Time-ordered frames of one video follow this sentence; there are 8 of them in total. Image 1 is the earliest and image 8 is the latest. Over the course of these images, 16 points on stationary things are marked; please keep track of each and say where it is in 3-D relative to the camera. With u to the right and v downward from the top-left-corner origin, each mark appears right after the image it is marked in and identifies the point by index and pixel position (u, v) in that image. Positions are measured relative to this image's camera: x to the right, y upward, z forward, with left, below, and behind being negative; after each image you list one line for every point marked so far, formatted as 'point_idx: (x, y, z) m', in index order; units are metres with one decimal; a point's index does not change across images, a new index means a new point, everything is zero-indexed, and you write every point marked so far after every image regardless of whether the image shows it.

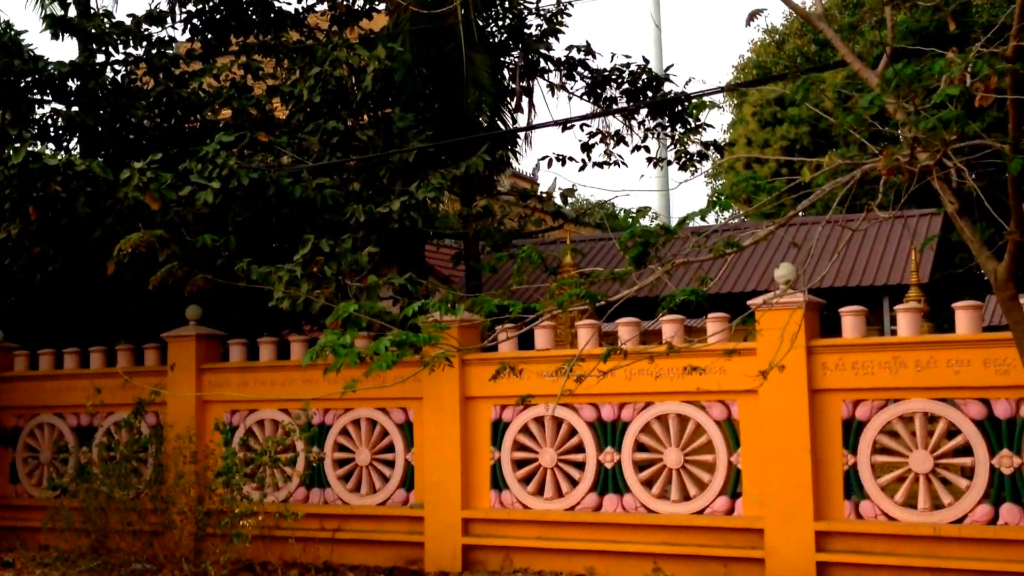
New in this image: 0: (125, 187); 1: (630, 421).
0: (-4.9, +1.3, +7.6) m
1: (+1.5, -1.8, +7.9) m
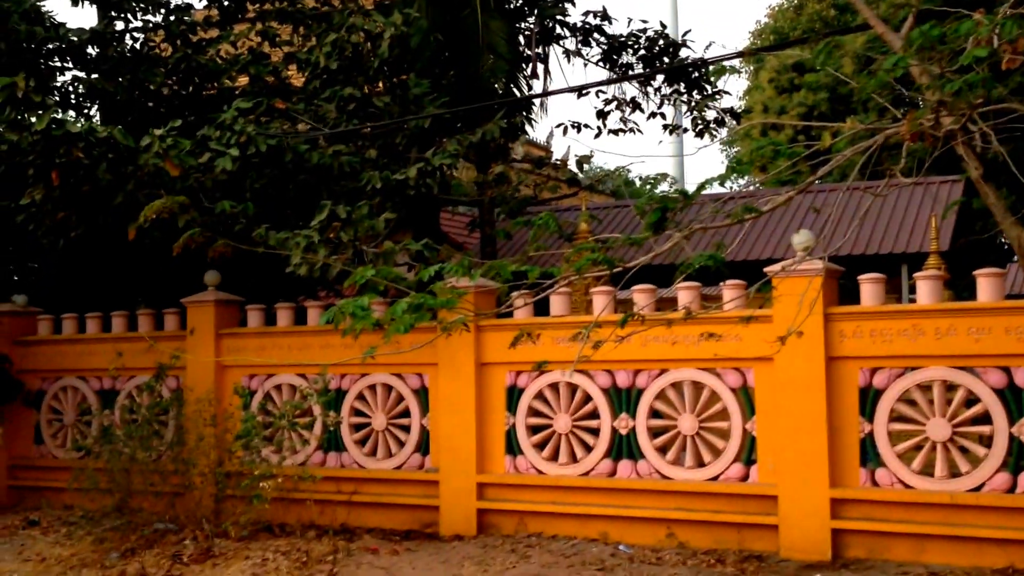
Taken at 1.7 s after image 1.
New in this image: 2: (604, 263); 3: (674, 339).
0: (-4.7, +1.7, +7.7) m
1: (+1.7, -1.3, +7.9) m
2: (+1.0, +0.3, +7.0) m
3: (+2.1, -0.7, +7.9) m
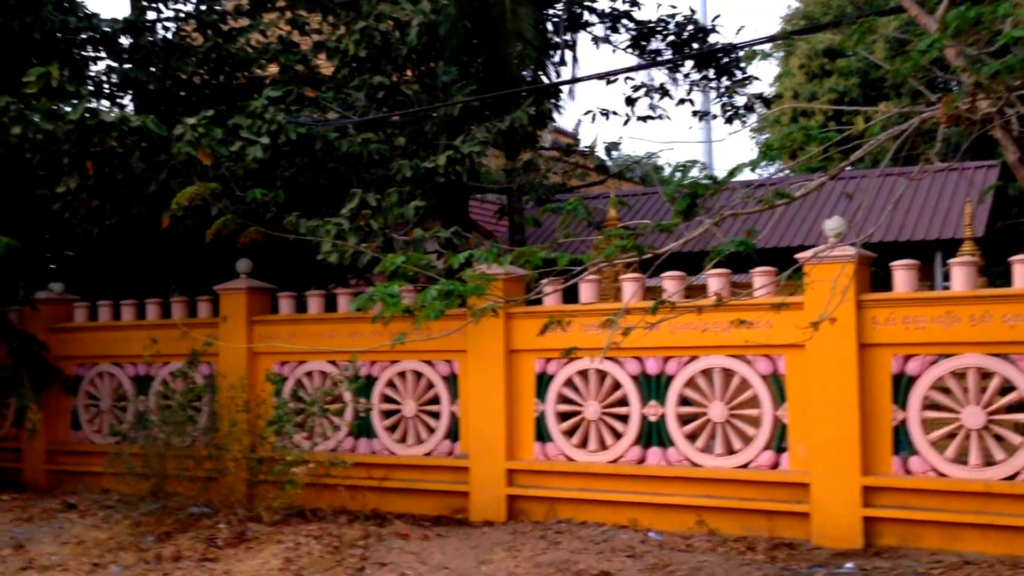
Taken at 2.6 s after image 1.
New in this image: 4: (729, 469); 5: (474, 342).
0: (-4.3, +1.9, +7.7) m
1: (+2.1, -1.1, +7.9) m
2: (+1.4, +0.4, +7.0) m
3: (+2.5, -0.5, +7.9) m
4: (+2.8, -2.3, +7.8) m
5: (-0.5, -0.7, +8.1) m
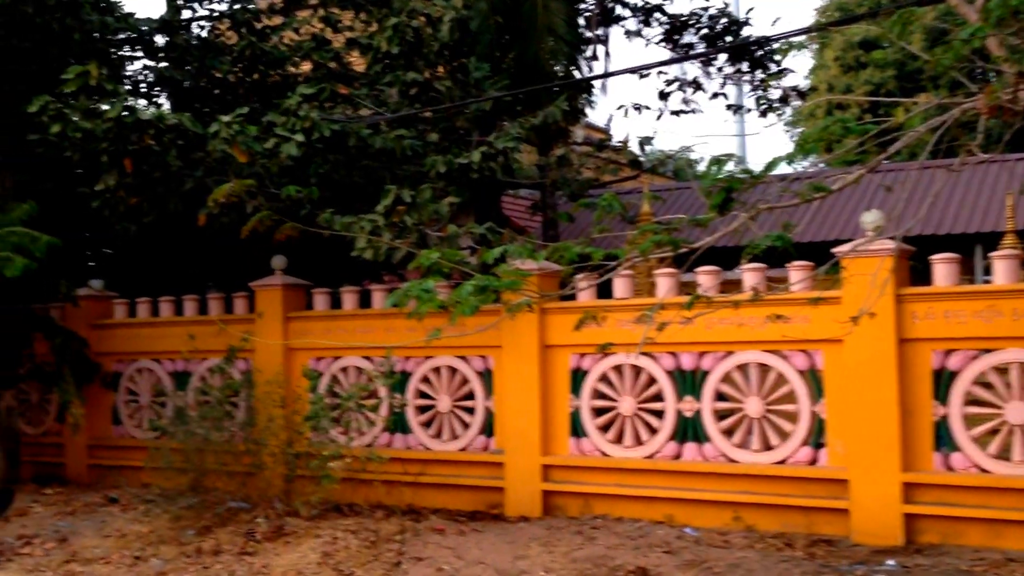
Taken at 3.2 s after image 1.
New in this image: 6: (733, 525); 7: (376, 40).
0: (-3.9, +1.9, +7.8) m
1: (+2.6, -1.1, +7.9) m
2: (+1.8, +0.5, +7.0) m
3: (+3.0, -0.4, +7.8) m
4: (+3.3, -2.3, +7.7) m
5: (-0.1, -0.7, +8.1) m
6: (+2.9, -3.1, +7.8) m
7: (-1.9, +3.5, +8.5) m
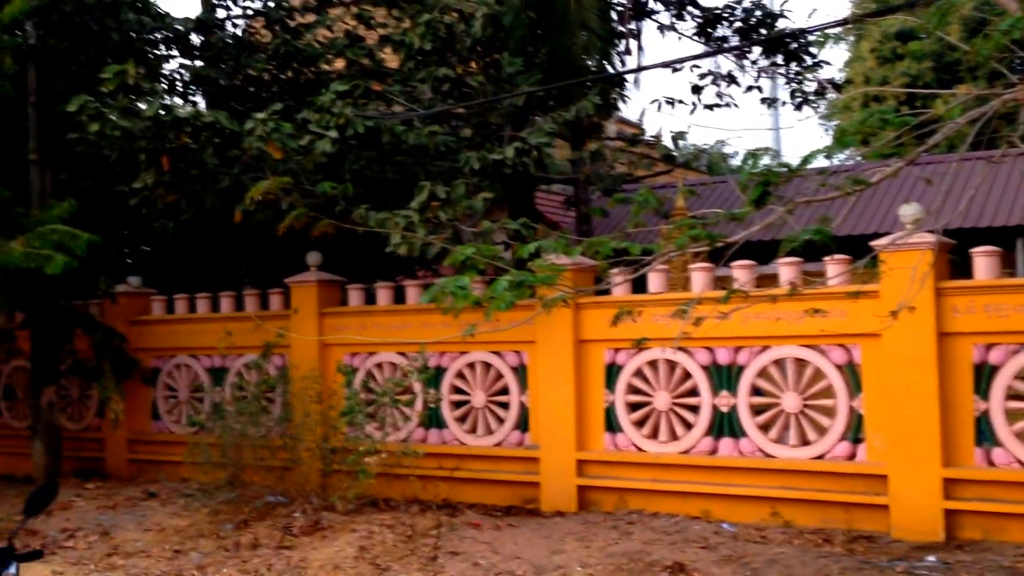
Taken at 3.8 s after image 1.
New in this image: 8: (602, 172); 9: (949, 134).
0: (-3.4, +2.0, +7.9) m
1: (+3.1, -1.0, +7.8) m
2: (+2.2, +0.6, +7.0) m
3: (+3.4, -0.4, +7.7) m
4: (+3.7, -2.2, +7.7) m
5: (+0.4, -0.6, +8.1) m
6: (+3.4, -3.0, +7.8) m
7: (-1.5, +3.6, +8.5) m
8: (+1.3, +1.7, +8.6) m
9: (+5.1, +1.8, +7.0) m
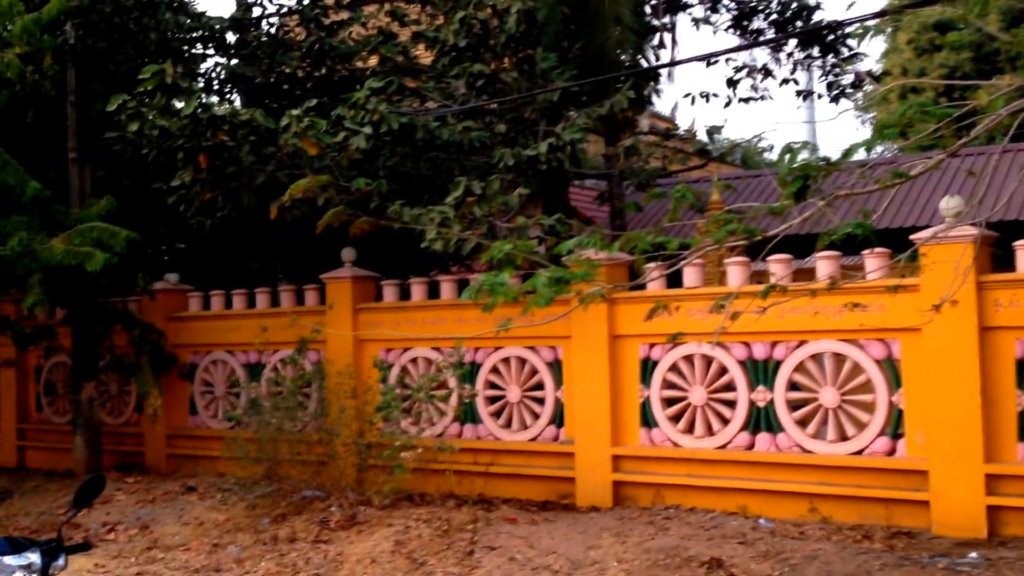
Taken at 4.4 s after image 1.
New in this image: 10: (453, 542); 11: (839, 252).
0: (-3.0, +2.0, +7.9) m
1: (+3.5, -0.9, +7.8) m
2: (+2.7, +0.7, +6.9) m
3: (+3.9, -0.3, +7.7) m
4: (+4.2, -2.1, +7.6) m
5: (+0.9, -0.5, +8.1) m
6: (+3.8, -2.9, +7.7) m
7: (-1.0, +3.6, +8.5) m
8: (+1.7, +1.7, +8.6) m
9: (+5.6, +1.9, +6.9) m
10: (-0.7, -3.1, +7.4) m
11: (+4.2, +0.5, +7.7) m
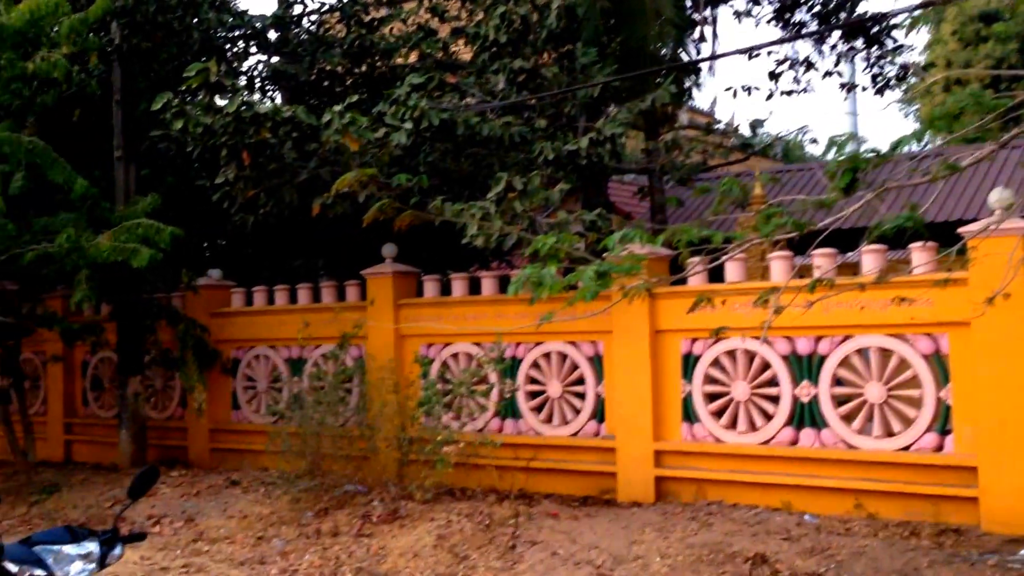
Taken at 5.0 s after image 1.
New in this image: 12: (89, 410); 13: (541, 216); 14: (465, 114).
0: (-2.4, +2.1, +8.0) m
1: (+4.1, -0.8, +7.7) m
2: (+3.2, +0.7, +6.9) m
3: (+4.4, -0.2, +7.6) m
4: (+4.7, -2.0, +7.5) m
5: (+1.4, -0.5, +8.1) m
6: (+4.4, -2.9, +7.7) m
7: (-0.4, +3.7, +8.5) m
8: (+2.3, +1.8, +8.5) m
9: (+6.1, +2.0, +6.7) m
10: (-0.2, -3.1, +7.4) m
11: (+4.7, +0.5, +7.6) m
12: (-6.9, -2.0, +9.8) m
13: (+0.4, +1.0, +8.0) m
14: (-0.6, +2.4, +8.1) m
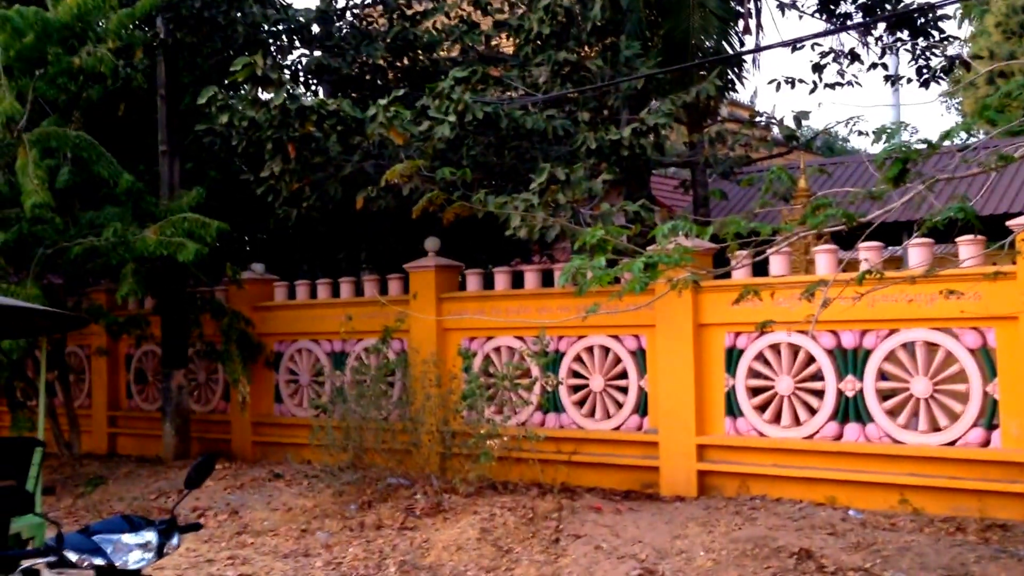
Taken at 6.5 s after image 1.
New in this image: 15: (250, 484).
0: (-1.9, +2.2, +8.0) m
1: (+4.6, -0.8, +7.7) m
2: (+3.8, +0.8, +6.8) m
3: (+5.0, -0.1, +7.6) m
4: (+5.3, -2.0, +7.5) m
5: (+2.0, -0.4, +8.1) m
6: (+4.9, -2.8, +7.6) m
7: (+0.1, +3.8, +8.5) m
8: (+2.9, +1.9, +8.5) m
9: (+6.6, +2.0, +6.7) m
10: (+0.4, -3.0, +7.5) m
11: (+5.3, +0.6, +7.6) m
12: (-6.3, -1.9, +9.9) m
13: (+1.0, +1.1, +8.0) m
14: (0.0, +2.4, +8.1) m
15: (-3.8, -2.8, +8.7) m
